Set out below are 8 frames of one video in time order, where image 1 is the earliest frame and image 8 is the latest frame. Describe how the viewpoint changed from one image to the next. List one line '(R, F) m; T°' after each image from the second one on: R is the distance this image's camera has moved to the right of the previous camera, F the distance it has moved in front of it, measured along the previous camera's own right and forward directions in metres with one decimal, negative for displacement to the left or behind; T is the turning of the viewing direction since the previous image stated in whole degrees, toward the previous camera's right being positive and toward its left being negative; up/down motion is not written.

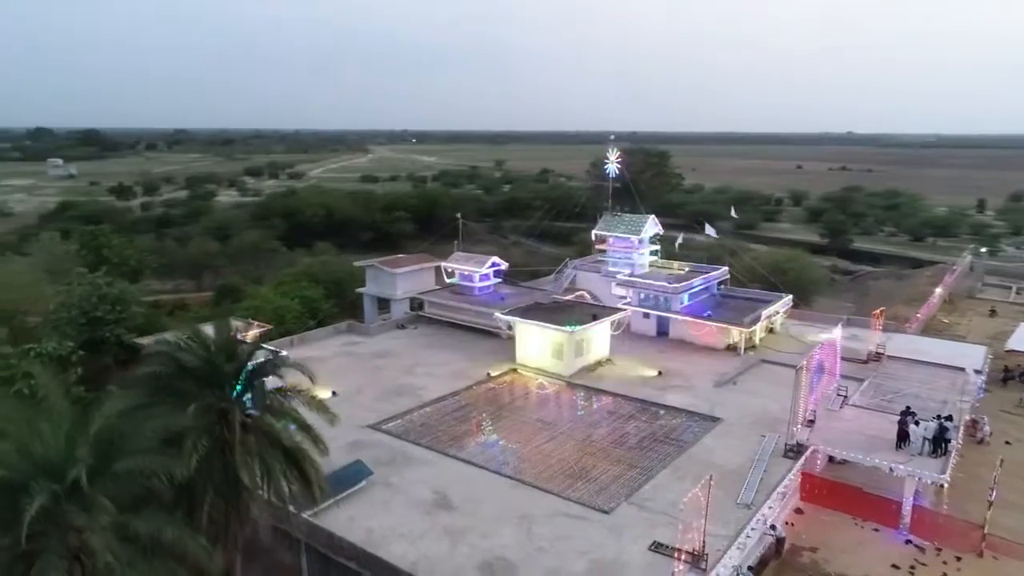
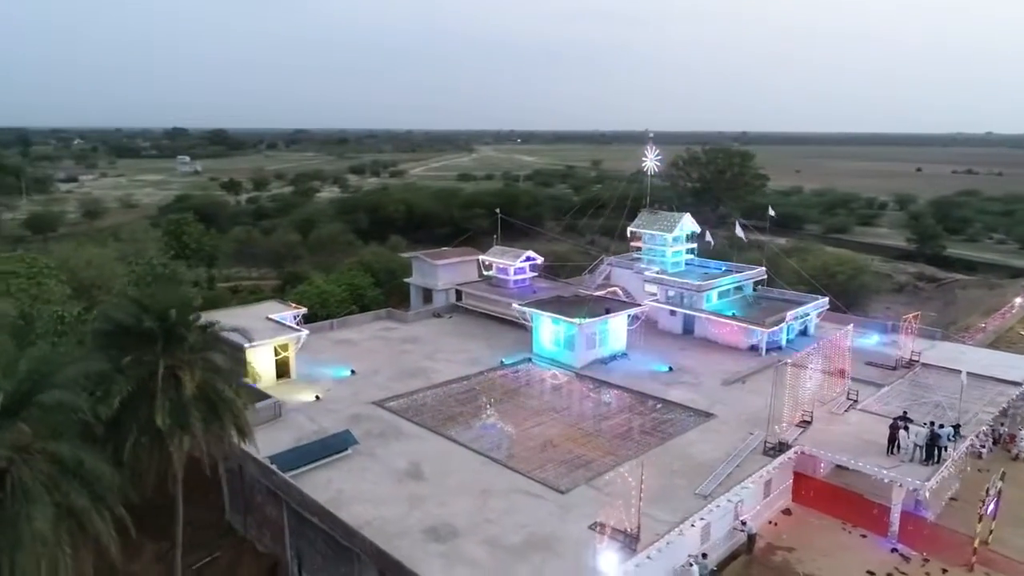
(+3.4, -0.7) m; -8°
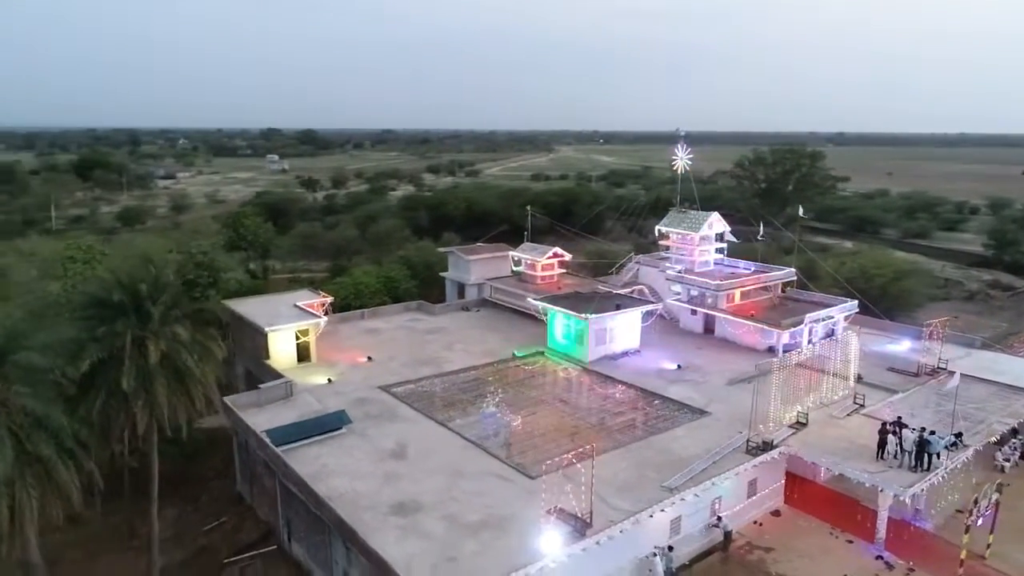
(+2.7, -0.5) m; -7°
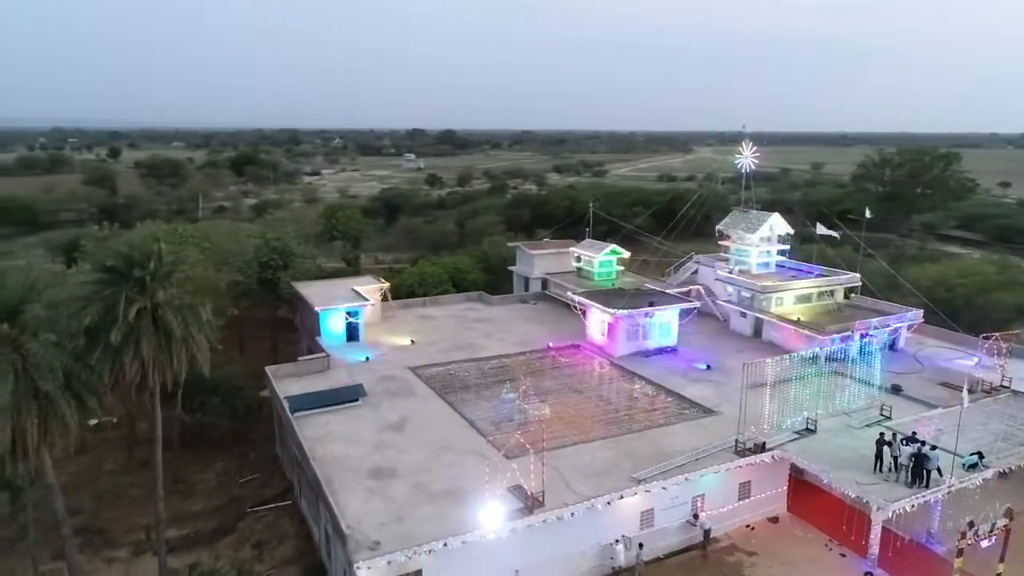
(+4.1, -0.5) m; -11°
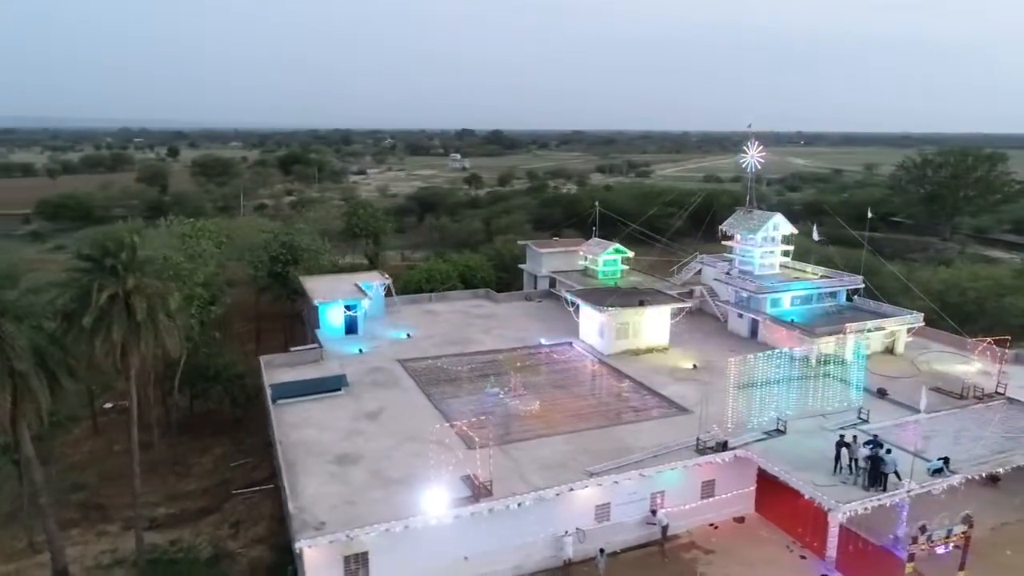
(+2.4, -0.3) m; -4°
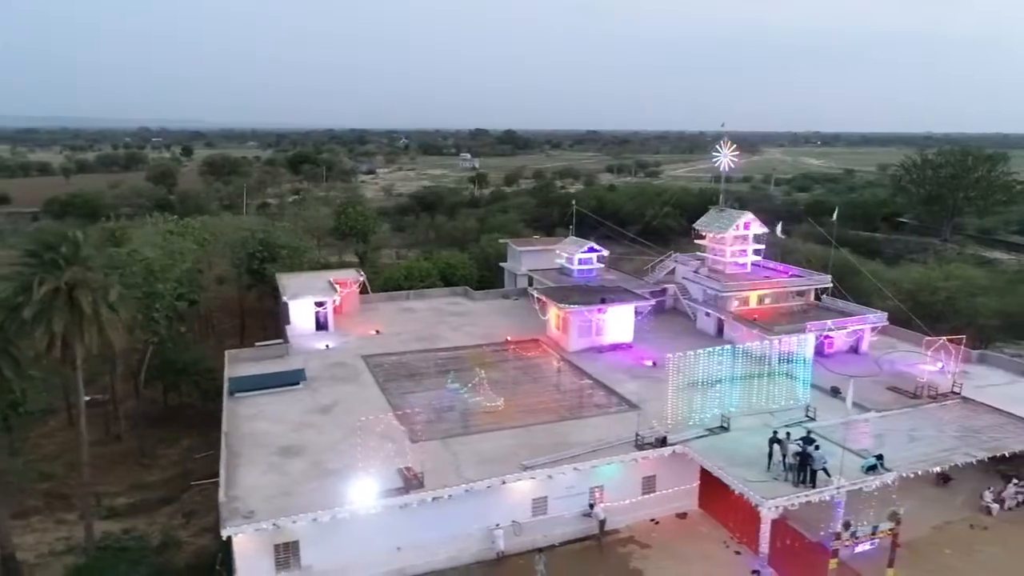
(+2.1, -0.2) m; -1°
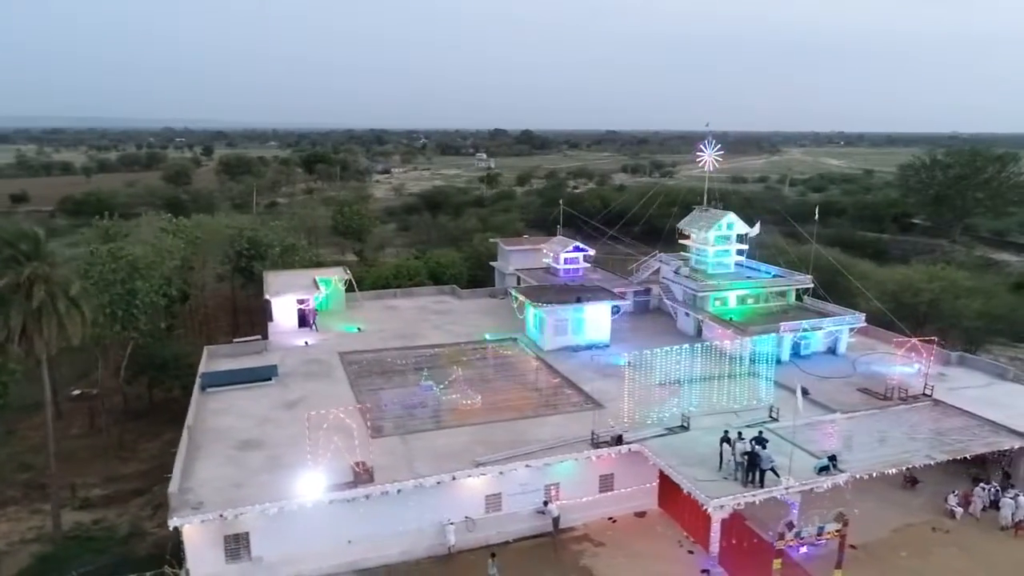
(+1.8, -0.1) m; -2°
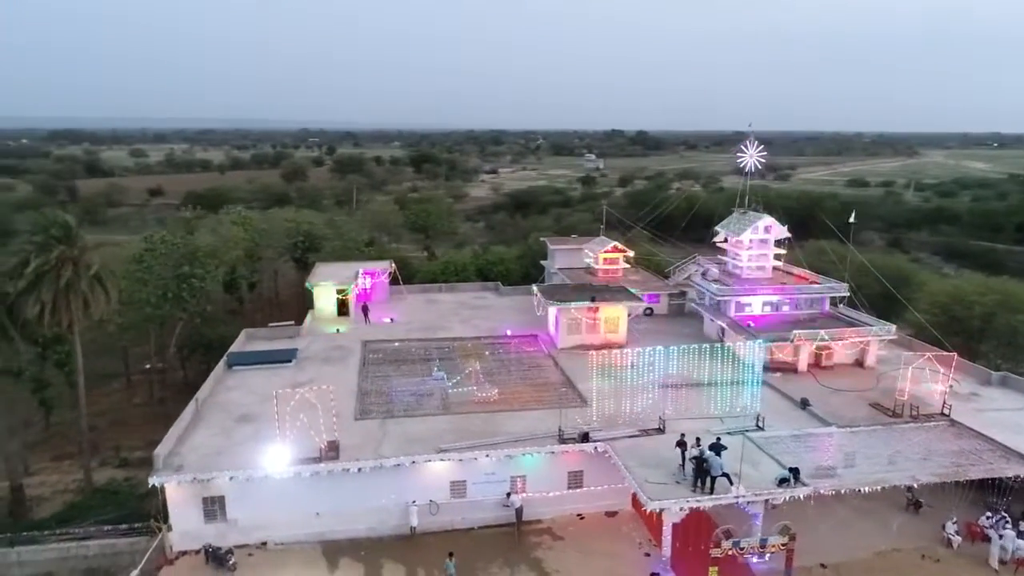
(+4.0, -0.2) m; -9°
